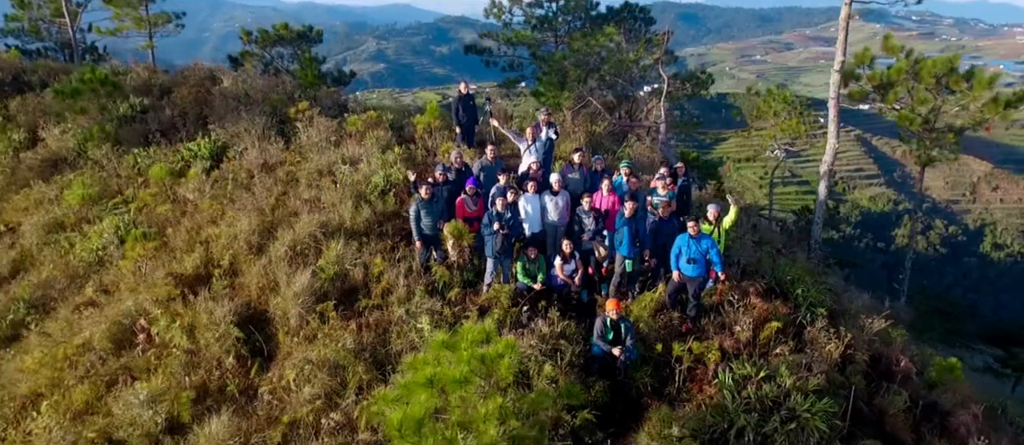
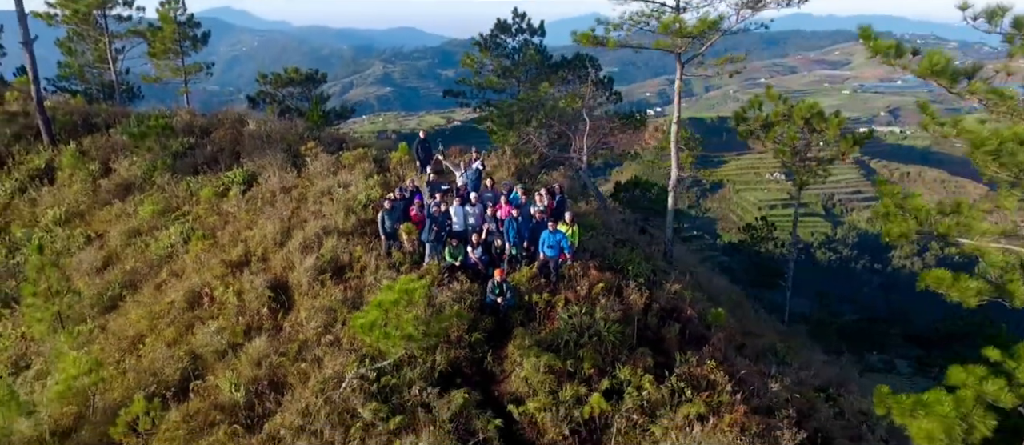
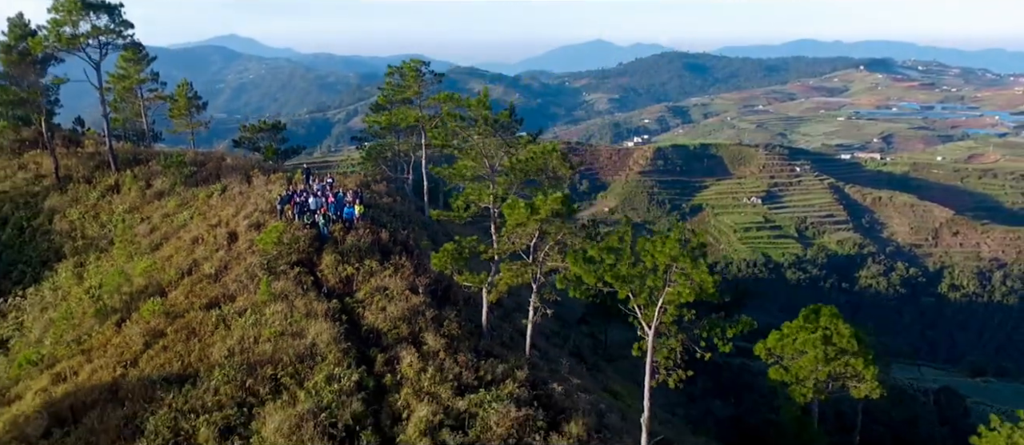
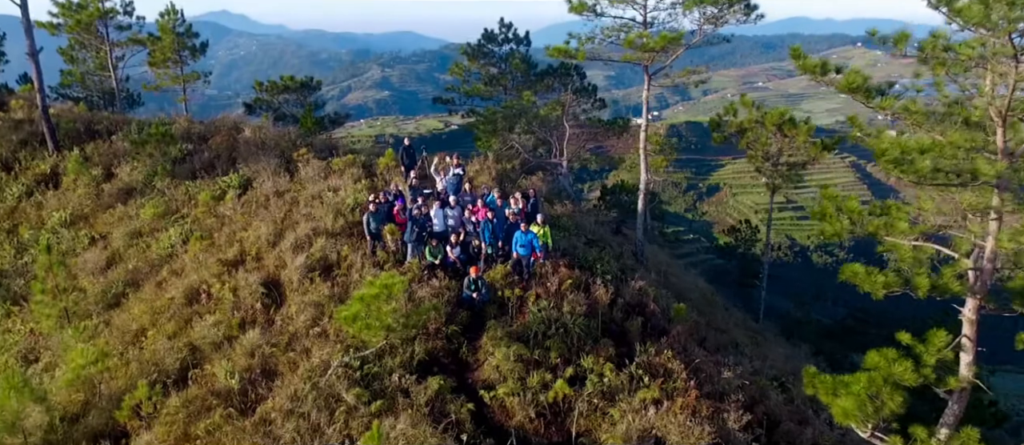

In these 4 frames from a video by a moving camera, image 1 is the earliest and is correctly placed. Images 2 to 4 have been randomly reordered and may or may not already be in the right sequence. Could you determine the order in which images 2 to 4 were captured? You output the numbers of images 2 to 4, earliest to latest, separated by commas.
2, 4, 3
